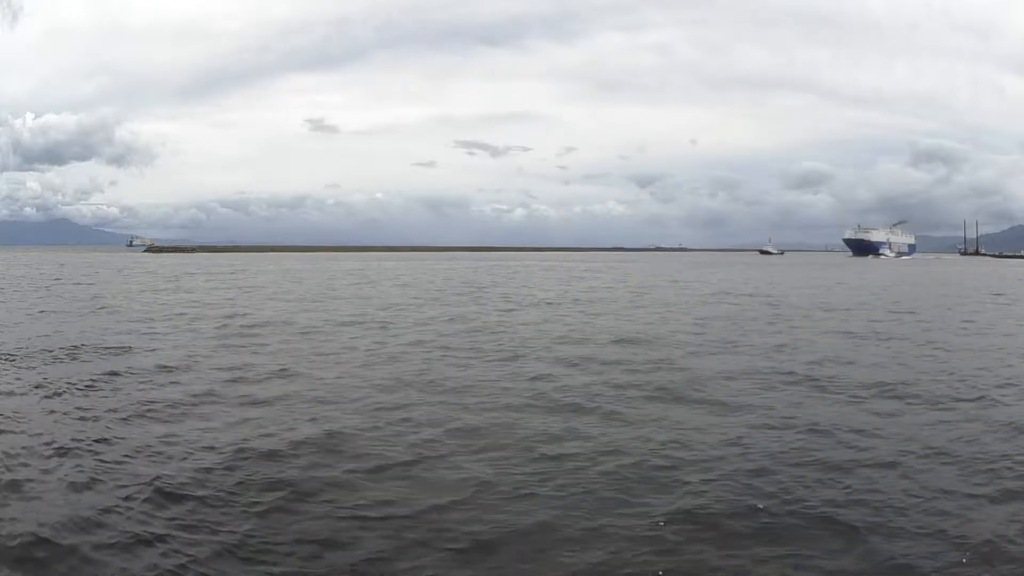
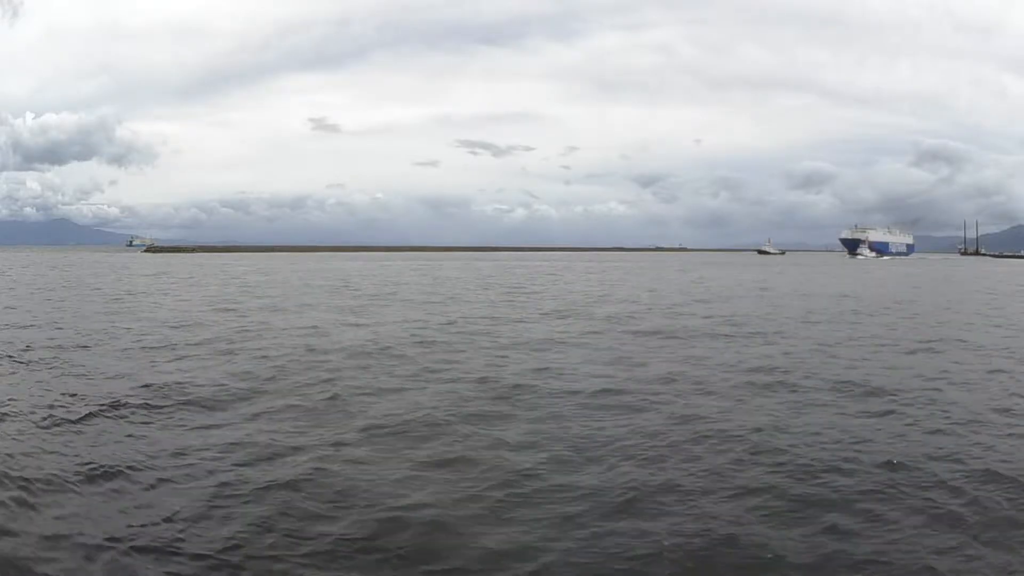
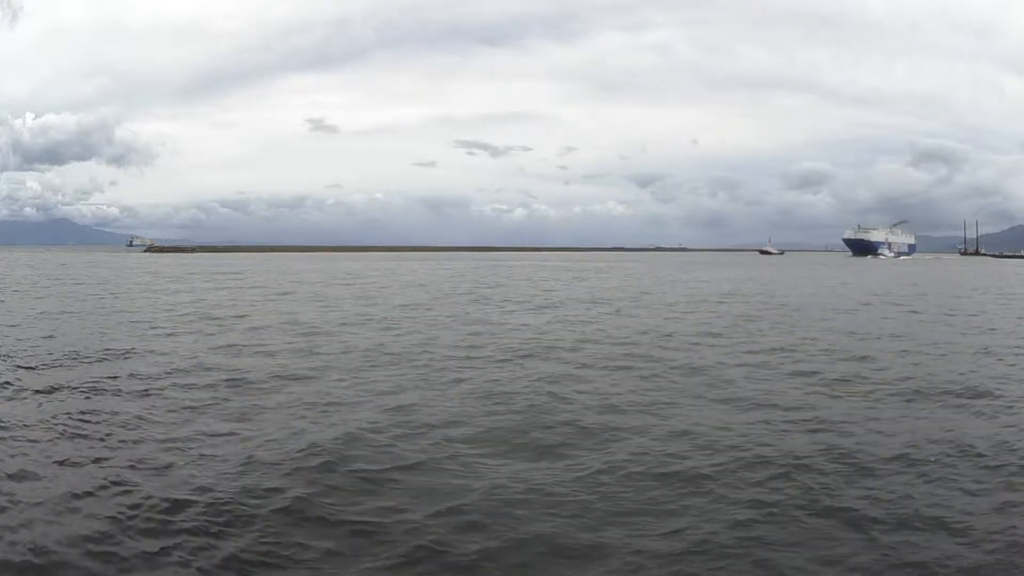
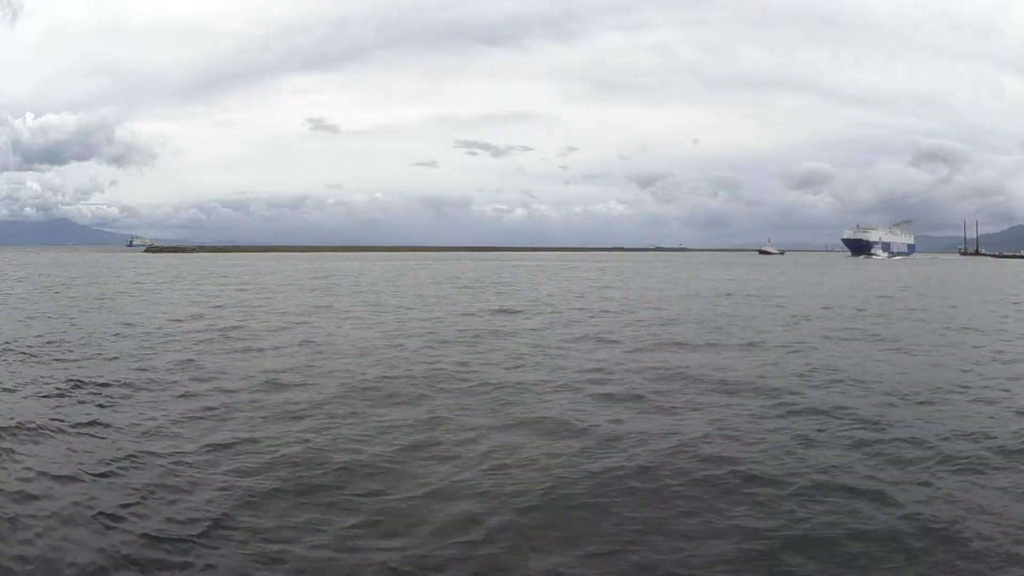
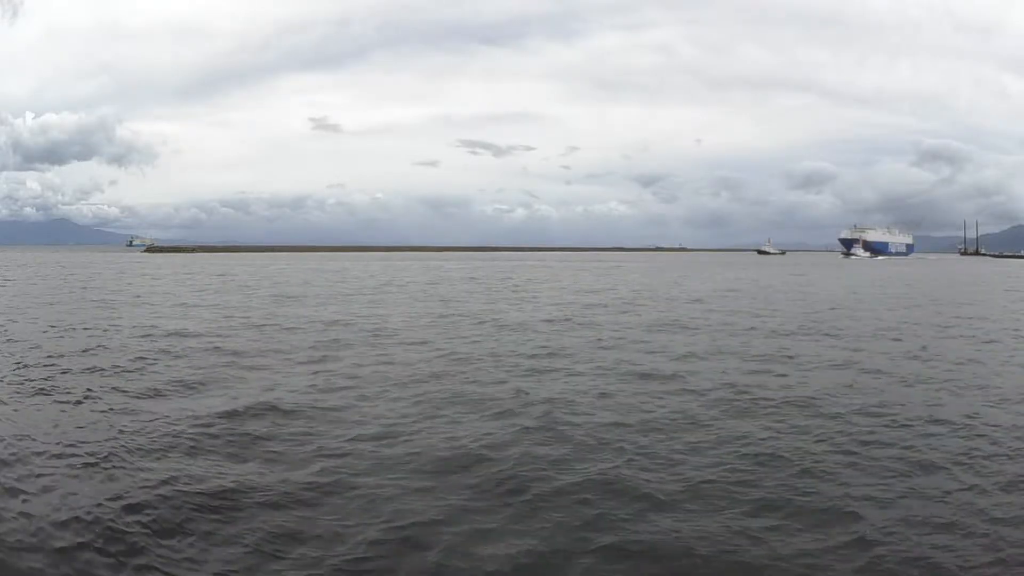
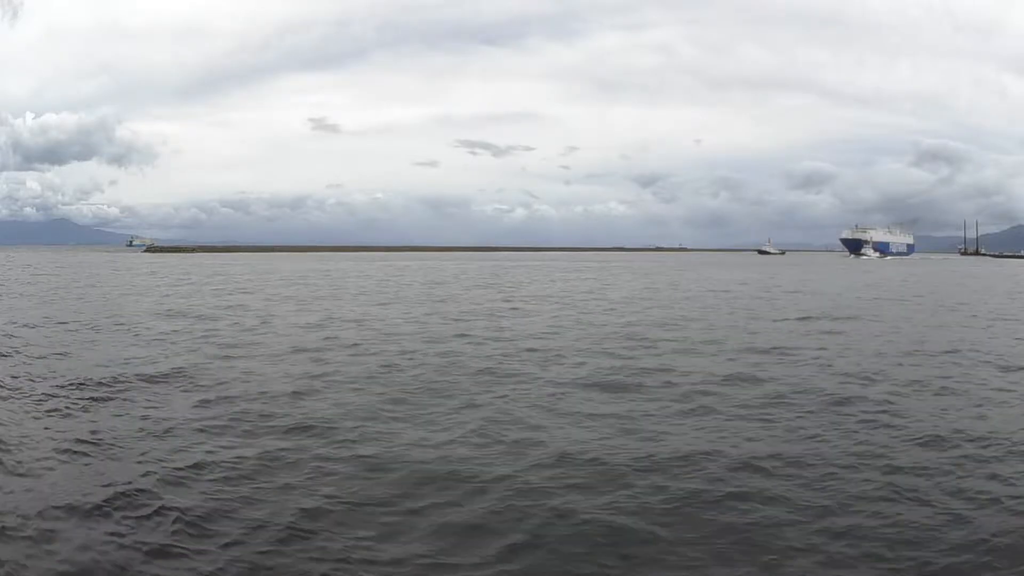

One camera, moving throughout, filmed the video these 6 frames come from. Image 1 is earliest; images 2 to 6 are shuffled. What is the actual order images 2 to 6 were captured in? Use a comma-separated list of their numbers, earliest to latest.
3, 4, 6, 2, 5
